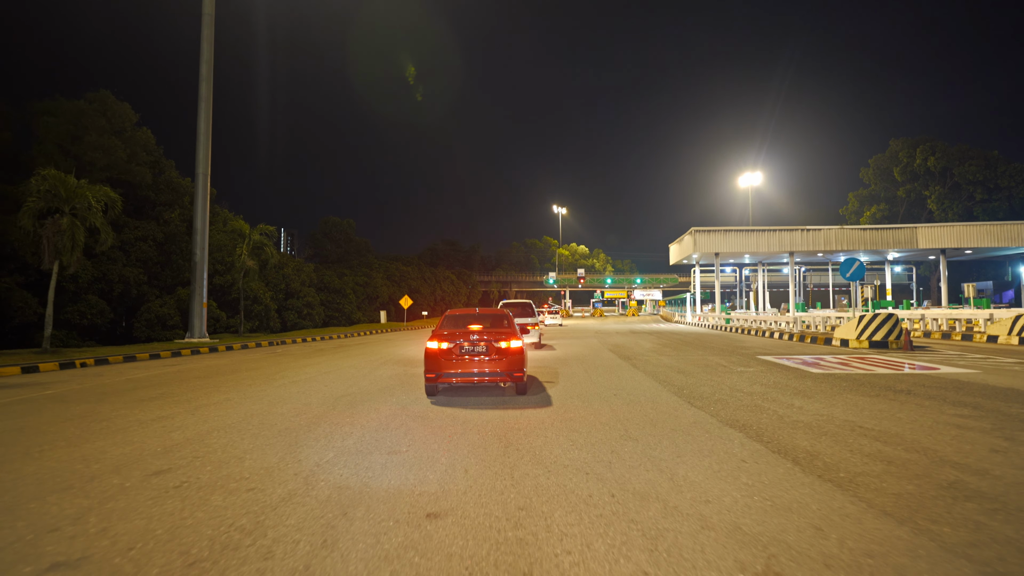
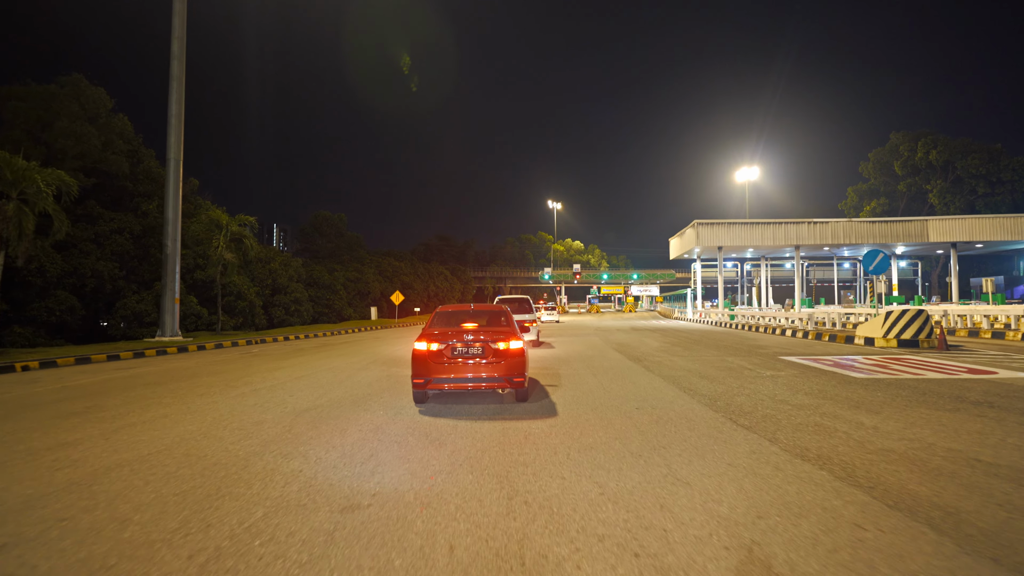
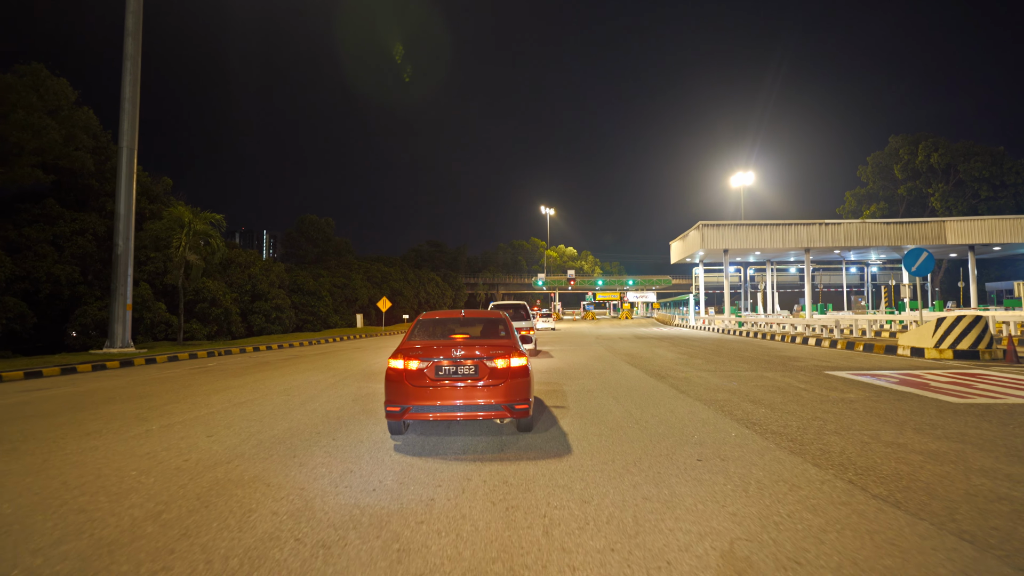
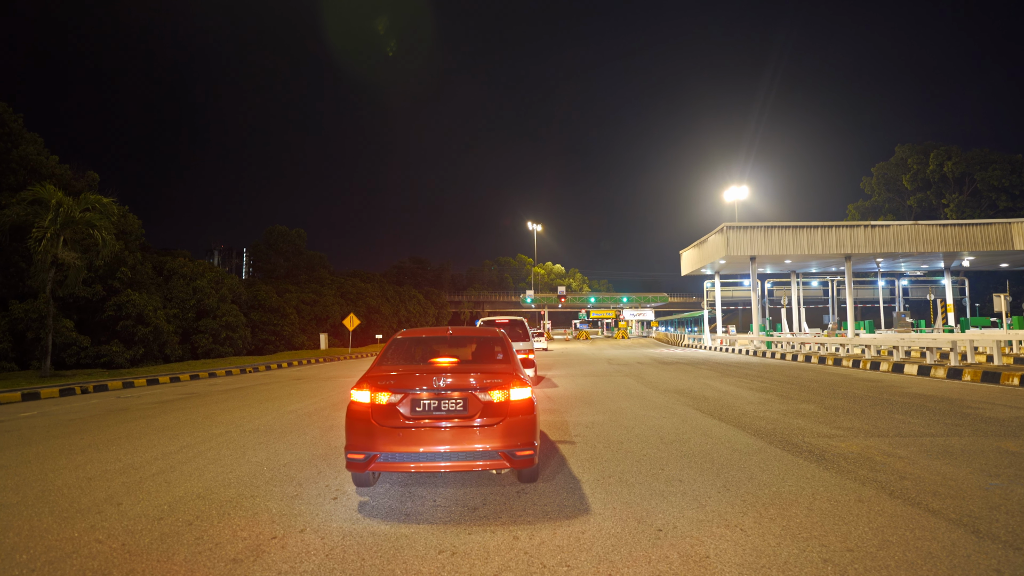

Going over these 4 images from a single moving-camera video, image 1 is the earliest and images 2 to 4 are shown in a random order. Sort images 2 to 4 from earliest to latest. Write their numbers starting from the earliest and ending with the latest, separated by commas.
2, 3, 4
